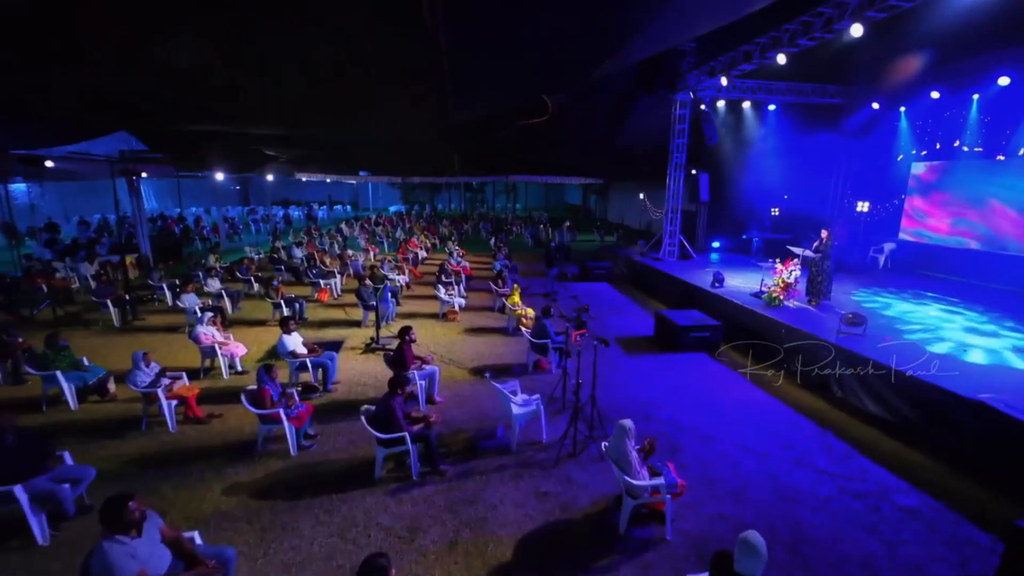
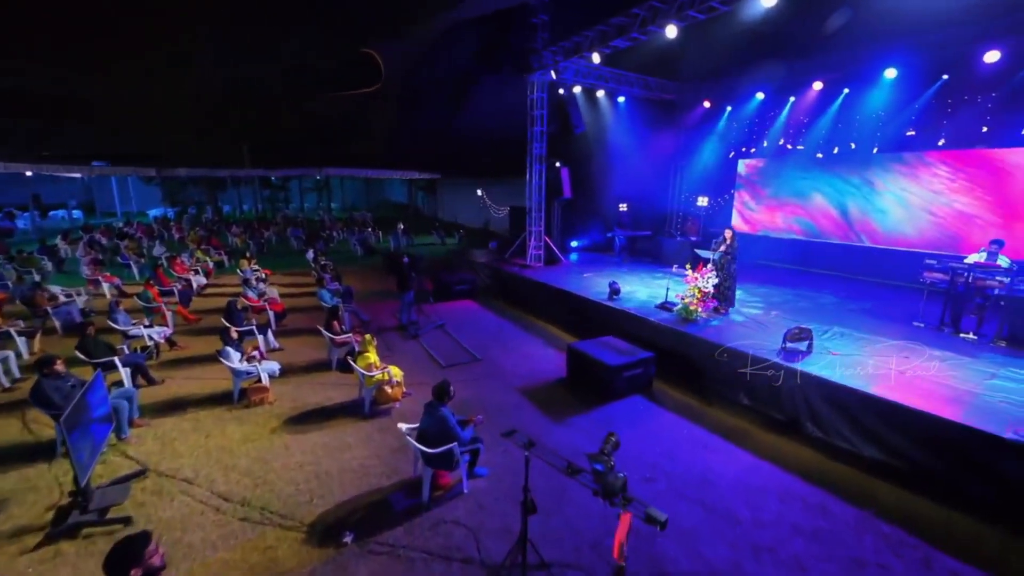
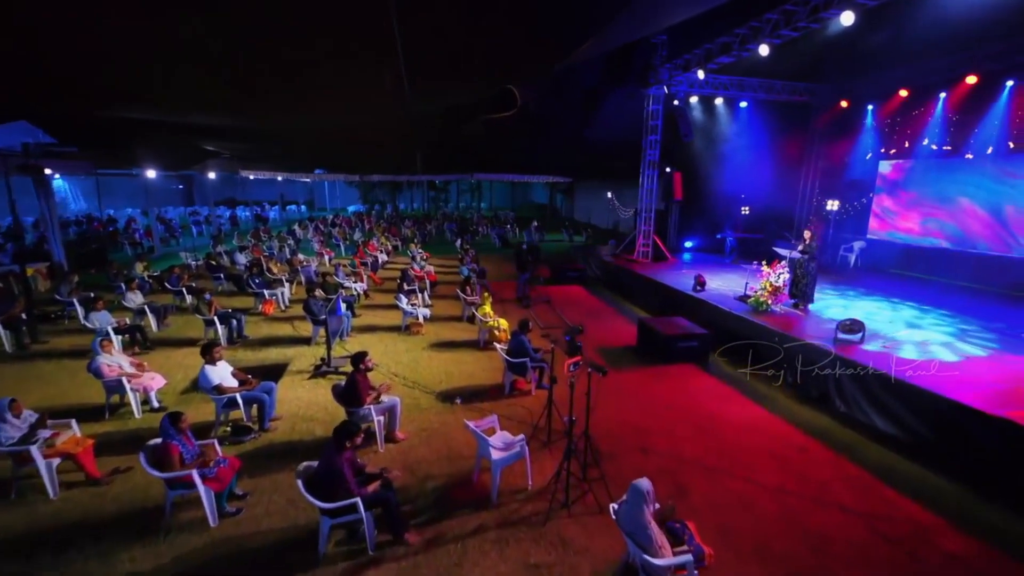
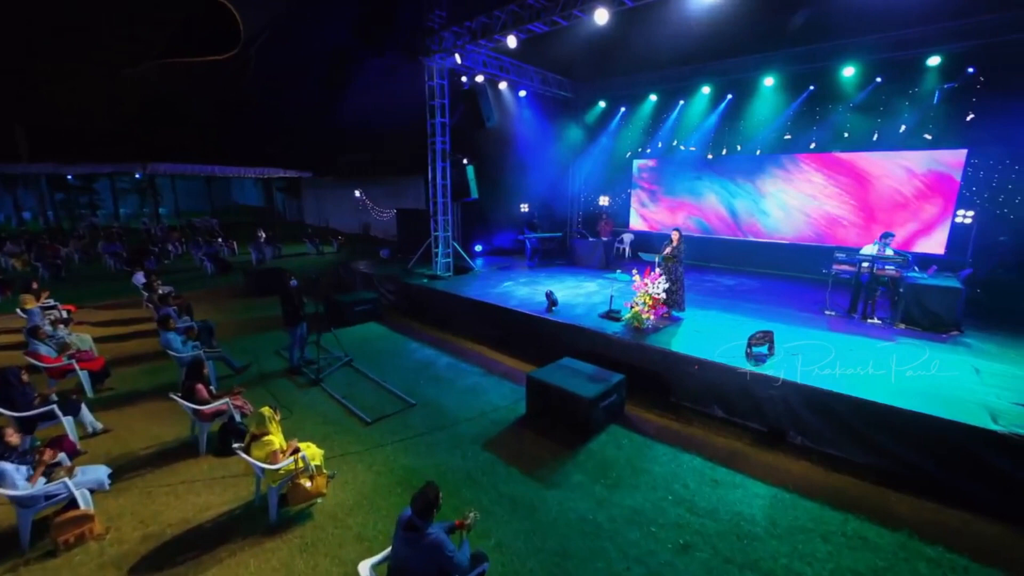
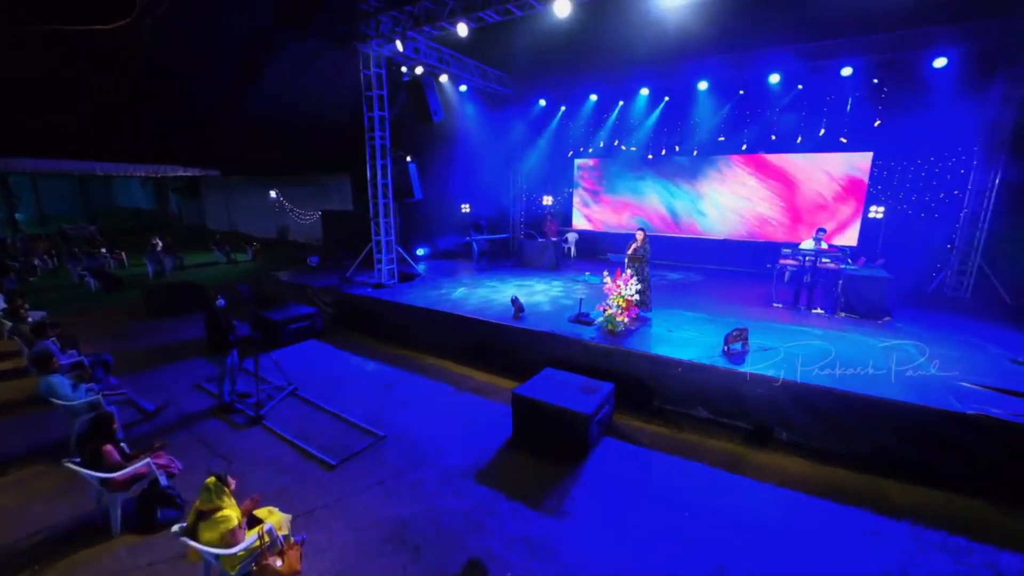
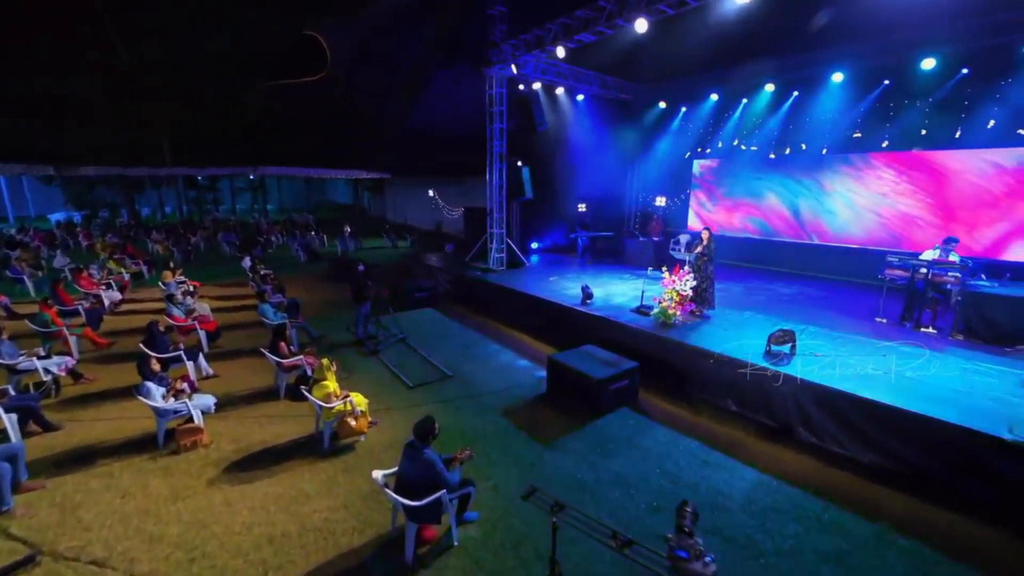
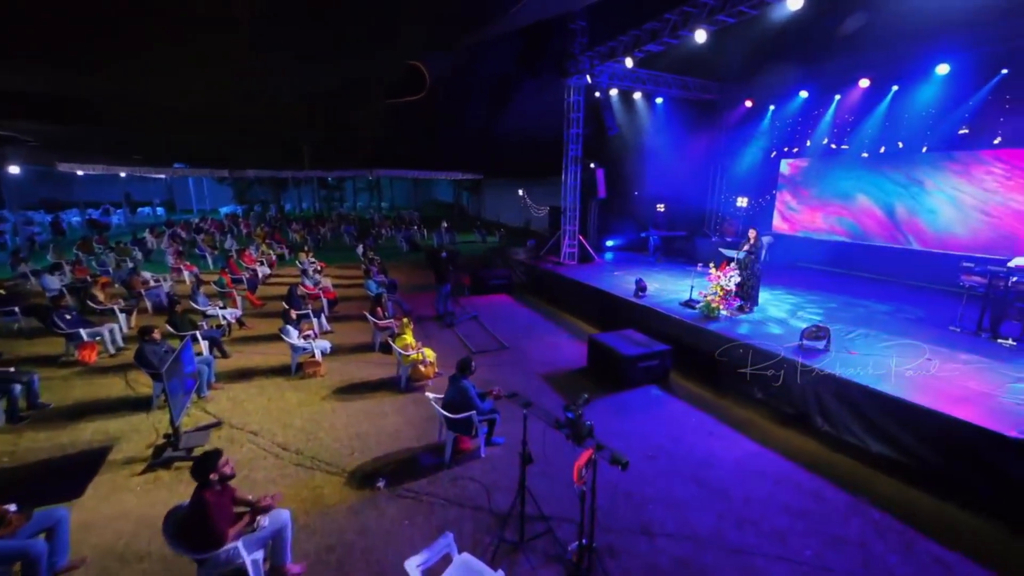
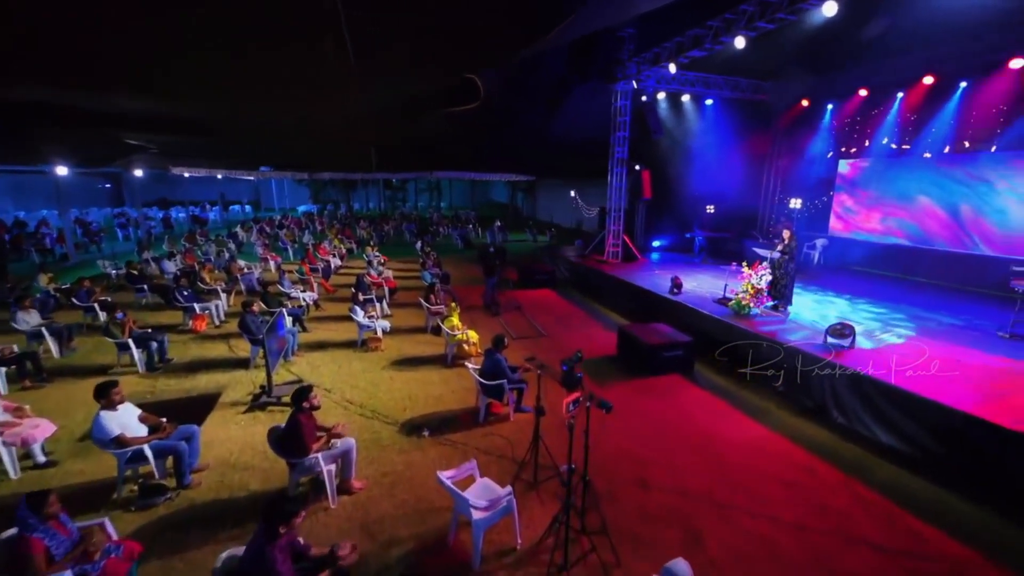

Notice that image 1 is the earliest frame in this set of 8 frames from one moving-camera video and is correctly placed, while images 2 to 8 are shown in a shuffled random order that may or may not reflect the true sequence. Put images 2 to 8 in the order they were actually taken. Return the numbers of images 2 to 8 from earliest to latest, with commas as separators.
3, 8, 7, 2, 6, 4, 5
